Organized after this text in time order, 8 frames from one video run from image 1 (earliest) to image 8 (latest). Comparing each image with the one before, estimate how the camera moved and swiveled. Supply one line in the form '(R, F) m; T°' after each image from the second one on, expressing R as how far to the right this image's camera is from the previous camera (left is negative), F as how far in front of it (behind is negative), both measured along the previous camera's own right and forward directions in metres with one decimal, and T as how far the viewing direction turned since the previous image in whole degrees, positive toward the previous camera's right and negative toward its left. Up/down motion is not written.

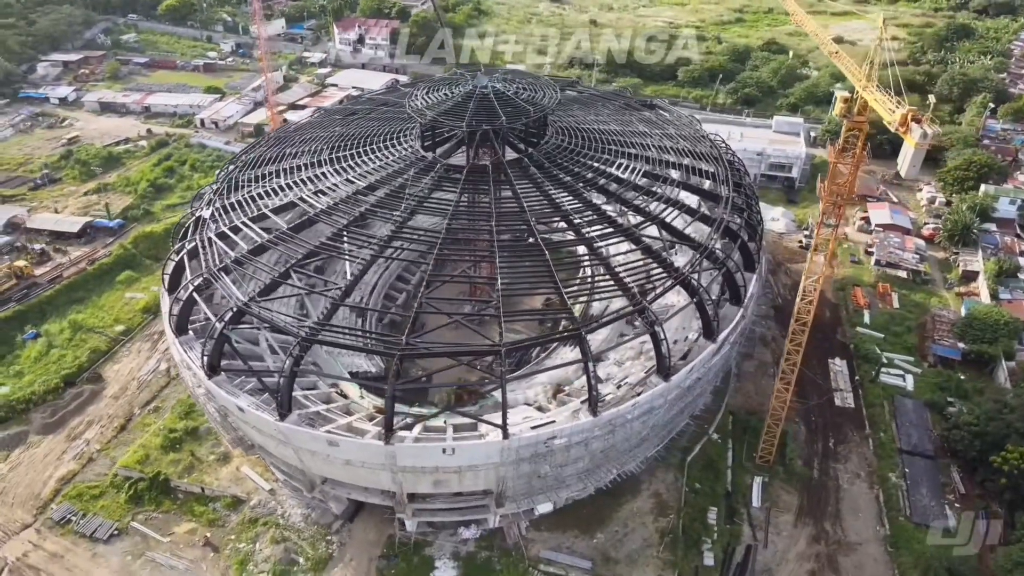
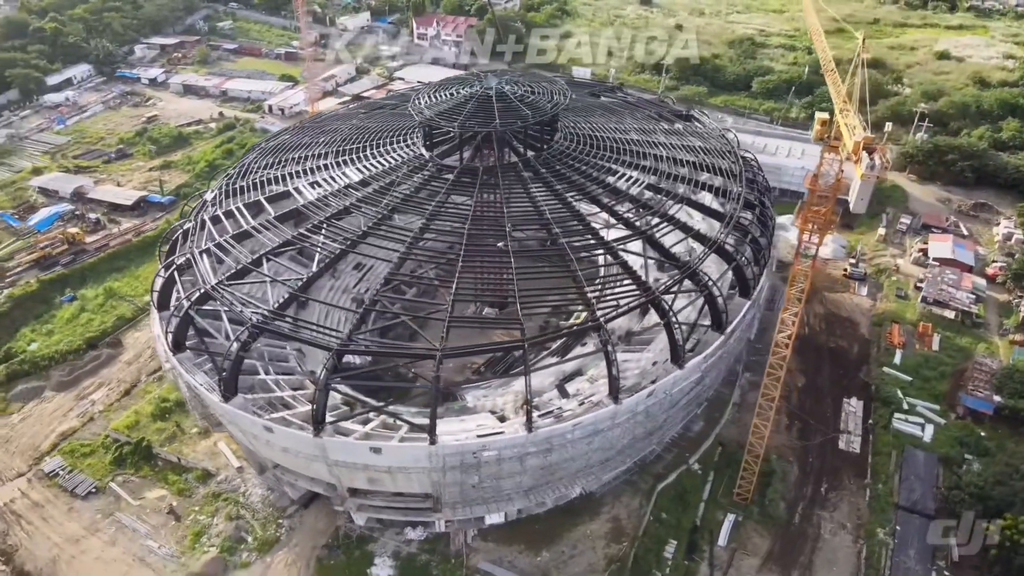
(+6.8, +1.0) m; -8°
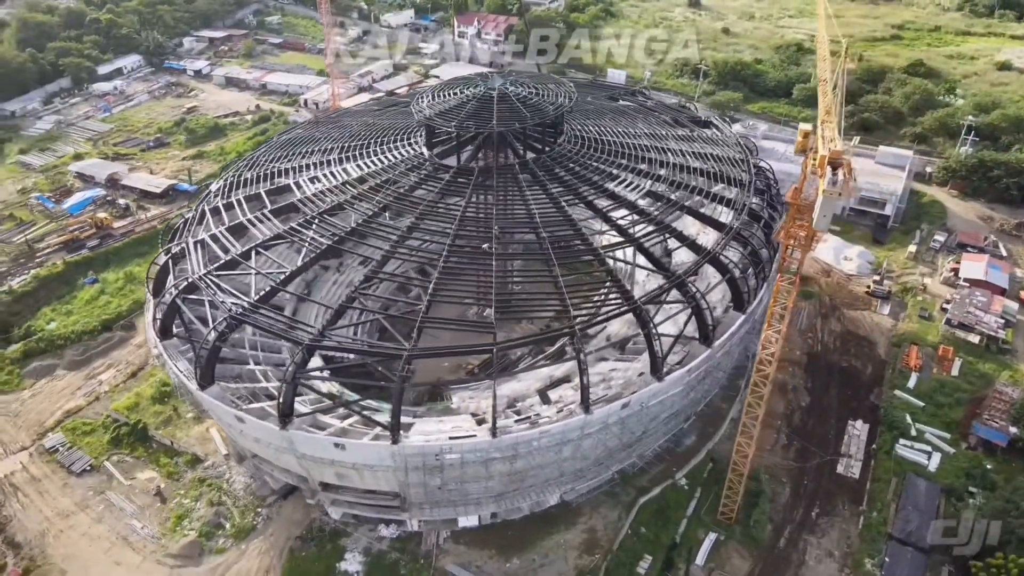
(+3.6, +0.4) m; -4°
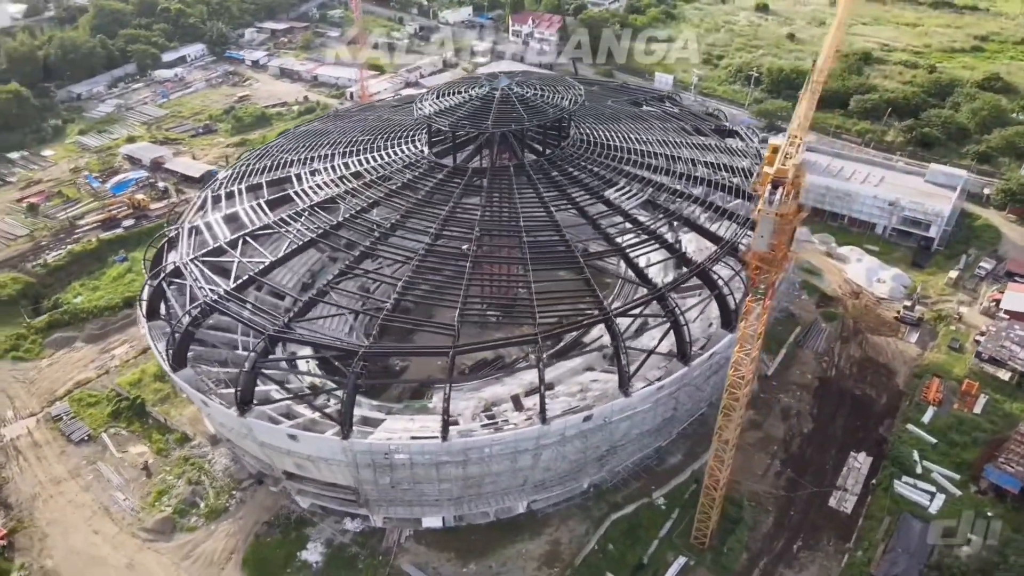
(+4.8, +0.7) m; -5°
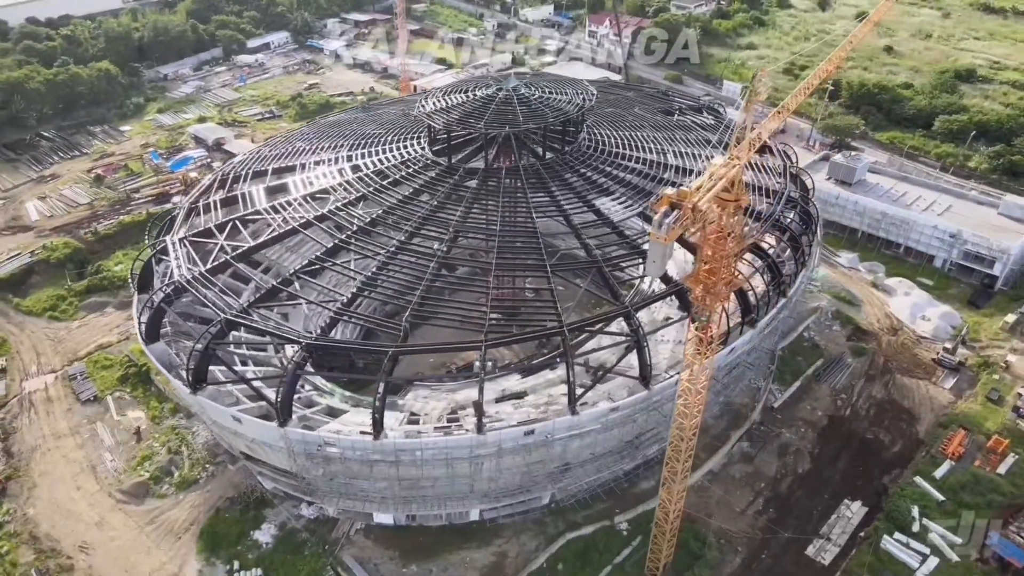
(+6.6, +1.1) m; -8°
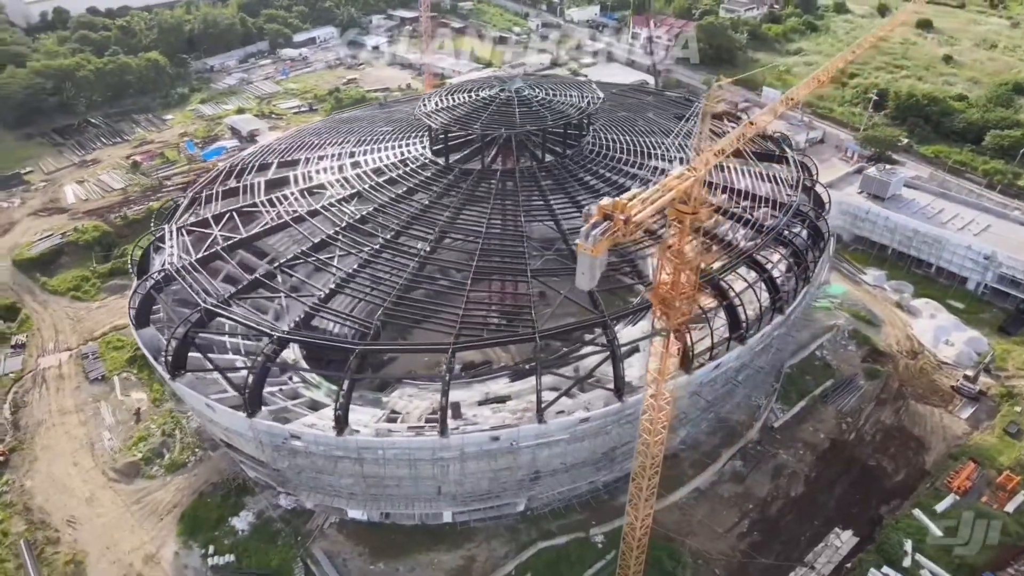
(+3.7, +0.5) m; -4°
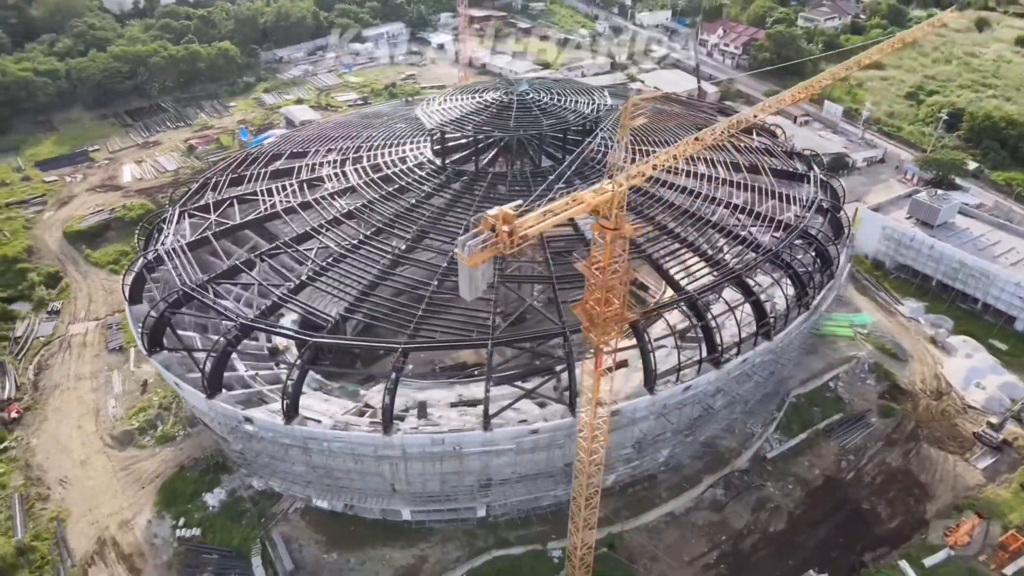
(+5.7, +0.6) m; -7°
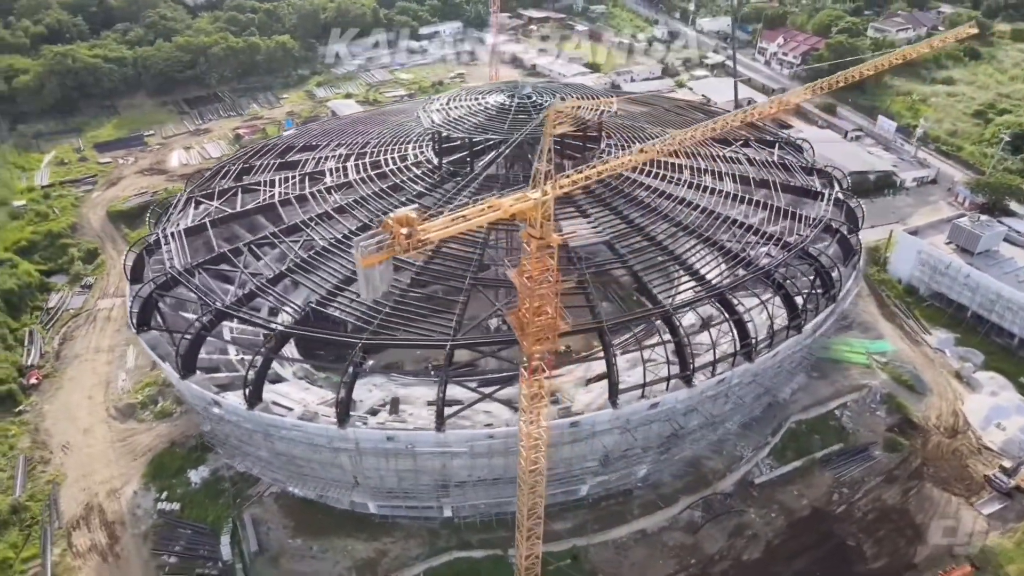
(+4.9, +0.4) m; -6°
